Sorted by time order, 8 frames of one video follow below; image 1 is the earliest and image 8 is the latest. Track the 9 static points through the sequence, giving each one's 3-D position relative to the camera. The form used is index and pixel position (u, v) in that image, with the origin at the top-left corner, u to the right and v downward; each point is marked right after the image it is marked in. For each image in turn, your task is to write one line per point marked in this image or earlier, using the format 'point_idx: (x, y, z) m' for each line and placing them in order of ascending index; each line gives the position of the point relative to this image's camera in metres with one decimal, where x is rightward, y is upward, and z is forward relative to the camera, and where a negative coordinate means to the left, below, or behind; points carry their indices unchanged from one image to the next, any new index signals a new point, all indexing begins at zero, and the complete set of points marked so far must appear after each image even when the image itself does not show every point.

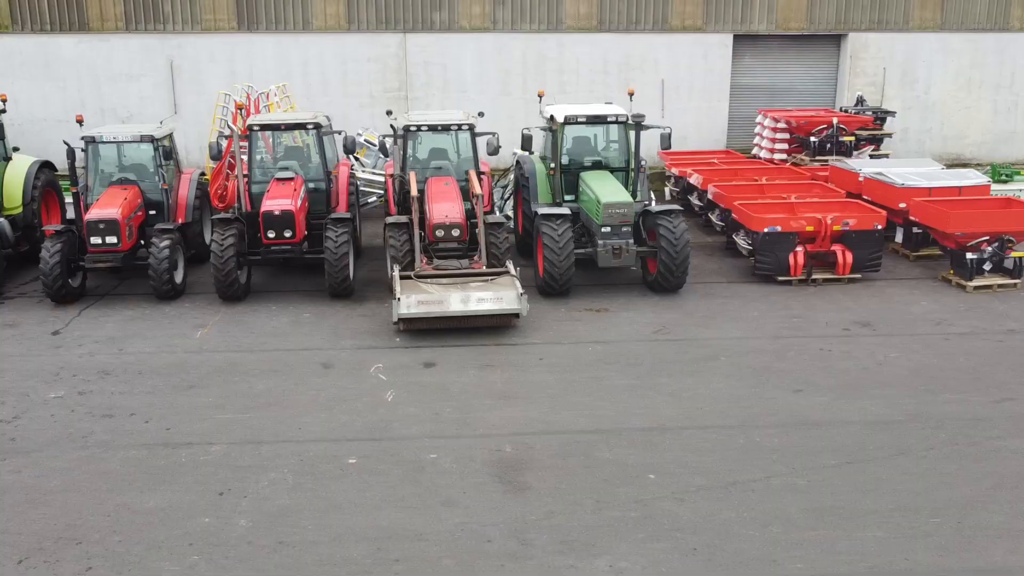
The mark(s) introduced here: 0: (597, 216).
0: (+1.0, +0.8, +10.0) m
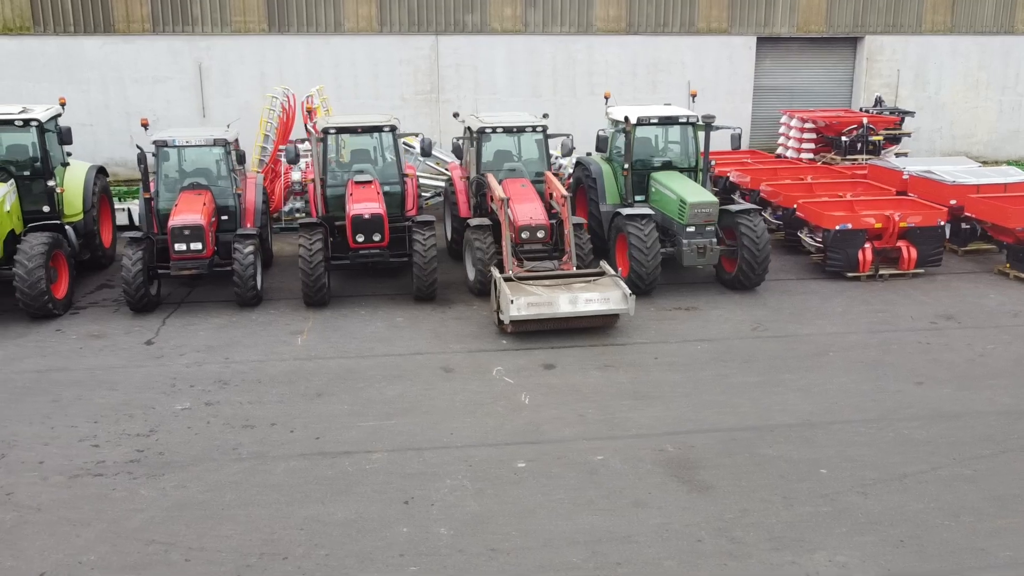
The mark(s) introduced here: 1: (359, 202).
0: (+1.9, +0.8, +10.0) m
1: (-1.7, +0.9, +9.6) m
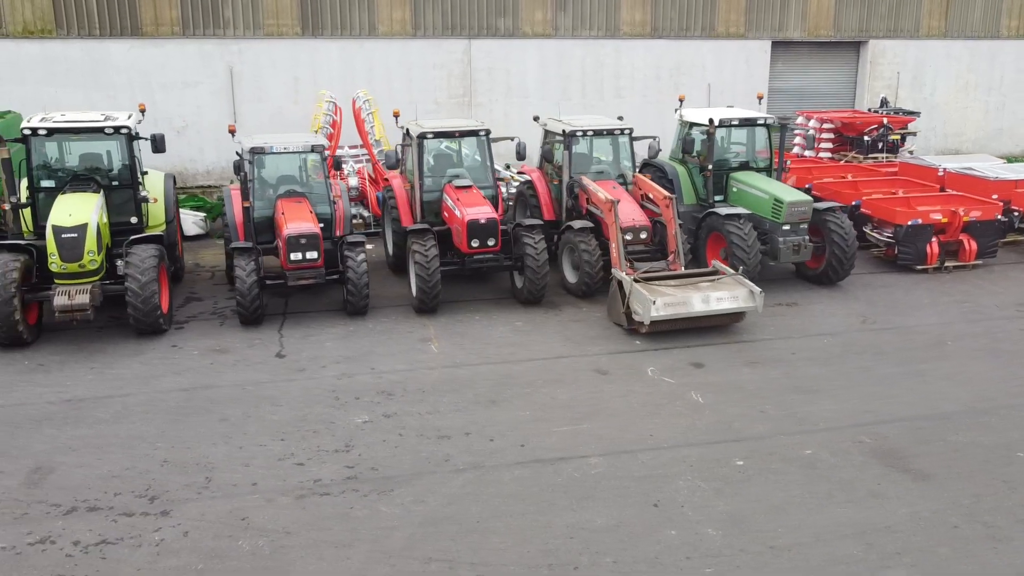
0: (+3.1, +0.8, +10.2) m
1: (-0.5, +0.9, +9.4) m
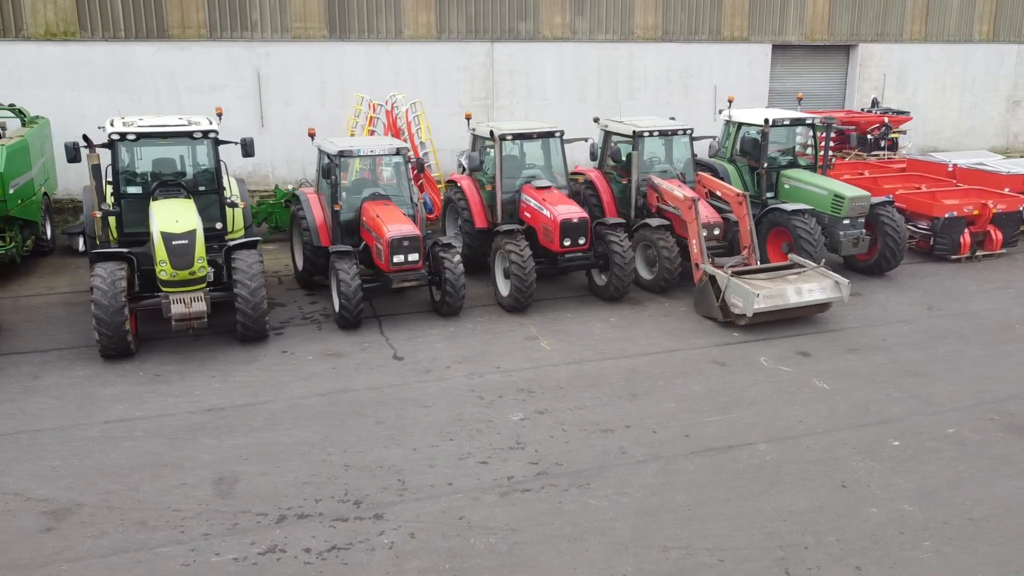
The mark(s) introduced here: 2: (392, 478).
0: (+3.9, +0.9, +10.7) m
1: (+0.5, +0.9, +9.5) m
2: (-0.8, -1.3, +6.1) m
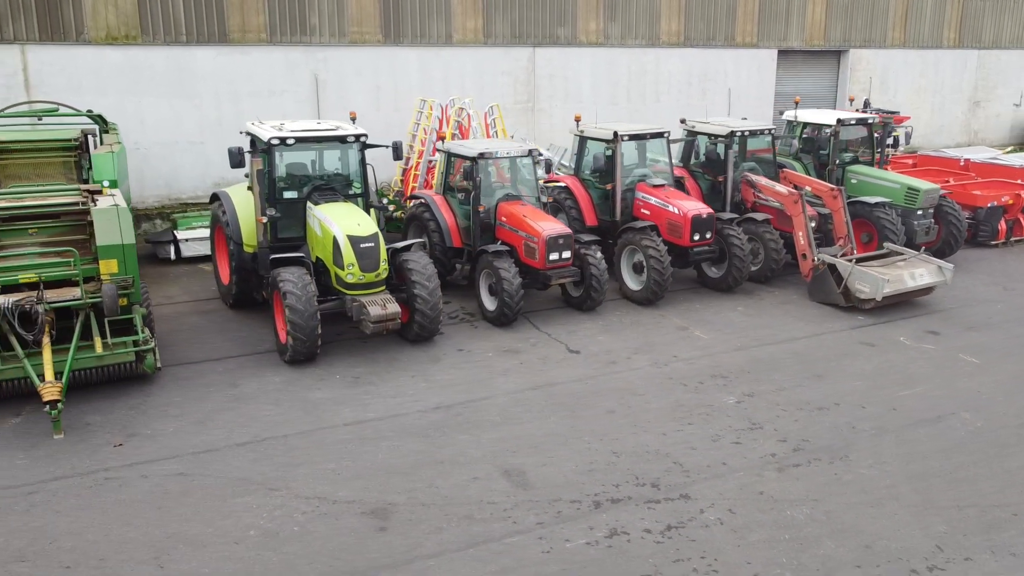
0: (+5.2, +1.1, +11.4) m
1: (+1.9, +1.0, +9.9) m
2: (+1.1, -1.2, +6.3) m
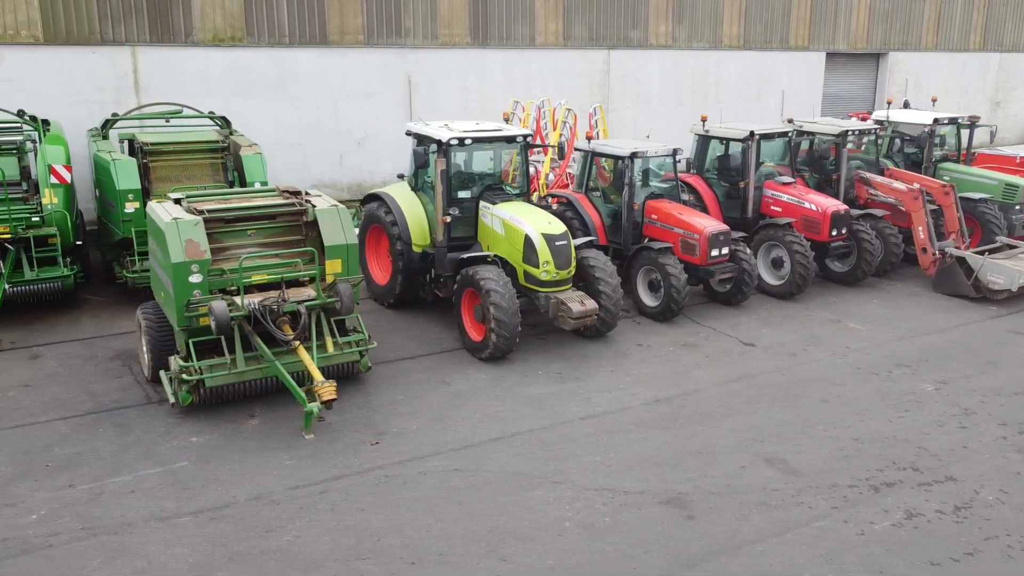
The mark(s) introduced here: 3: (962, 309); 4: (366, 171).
0: (+6.7, +1.2, +11.9) m
1: (+3.5, +1.0, +10.1) m
2: (+2.9, -1.2, +6.5) m
3: (+5.0, -0.3, +9.9) m
4: (-2.2, +1.7, +13.1) m
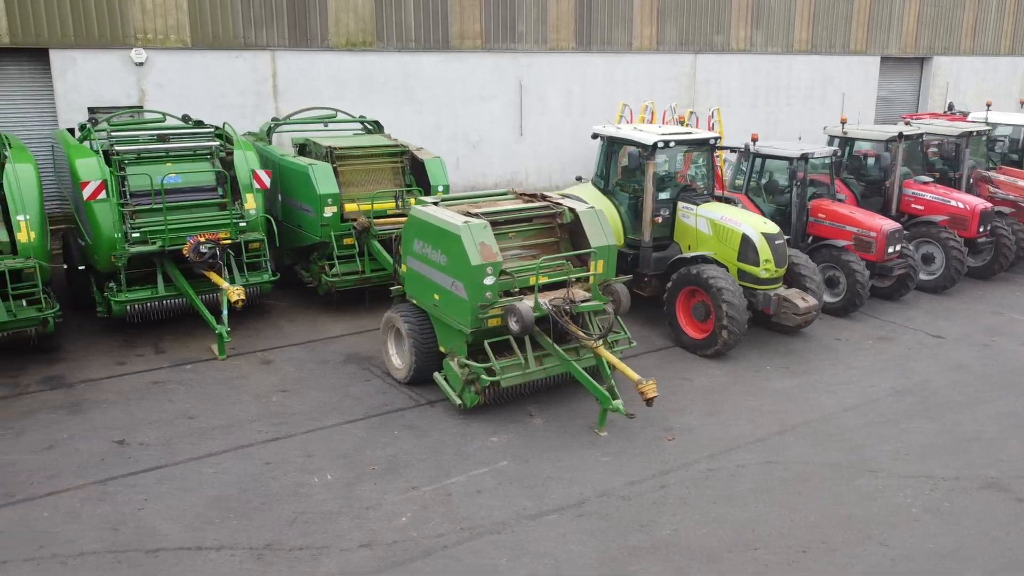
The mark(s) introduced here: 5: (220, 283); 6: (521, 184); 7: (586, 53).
0: (+8.4, +1.3, +12.4) m
1: (+5.3, +1.1, +10.5) m
2: (+5.0, -1.1, +6.8) m
3: (+6.9, -0.2, +10.4) m
4: (-0.5, +1.7, +13.1) m
5: (-2.4, 0.0, +7.4) m
6: (+0.1, +1.6, +13.6) m
7: (+1.1, +3.7, +13.8) m
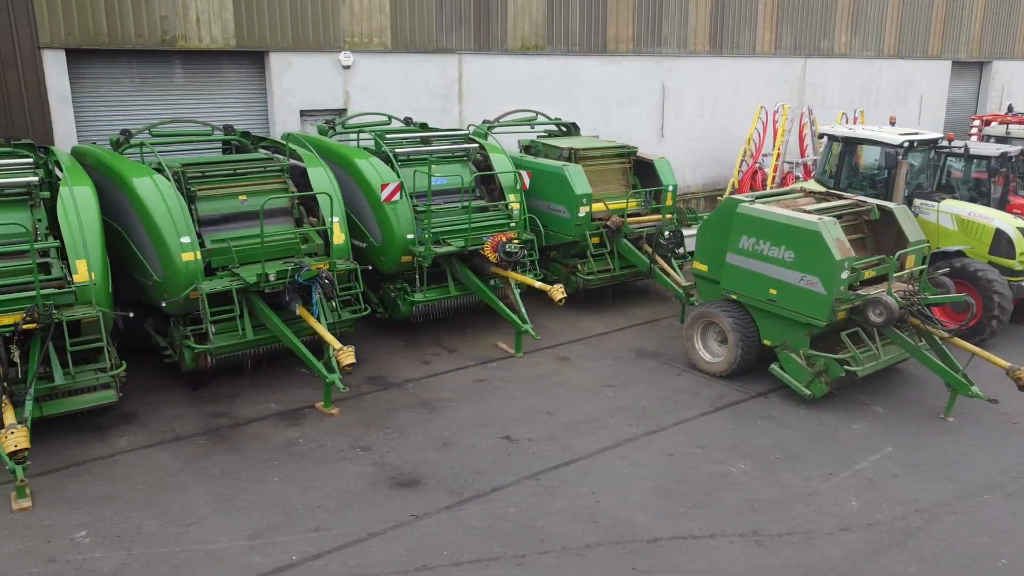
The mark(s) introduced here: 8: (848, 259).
0: (+10.6, +1.4, +13.1) m
1: (+7.7, +1.2, +11.1) m
2: (+7.6, -1.0, +7.3) m
3: (+9.3, 0.0, +11.0) m
4: (+1.7, +1.7, +13.3) m
5: (+0.1, +0.1, +7.5) m
6: (+2.3, +1.6, +13.8) m
7: (+3.2, +3.7, +14.1) m
8: (+2.5, +0.2, +6.5) m
